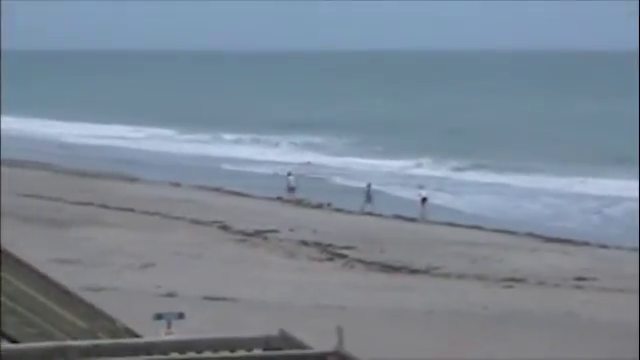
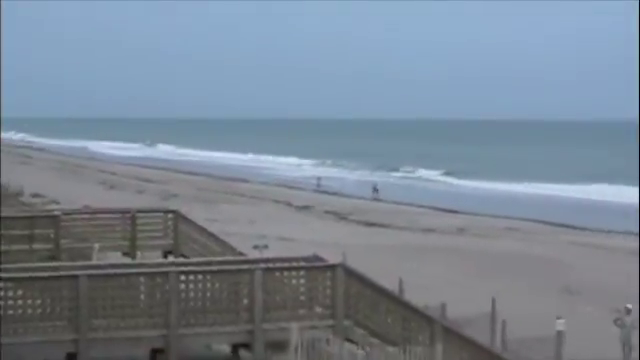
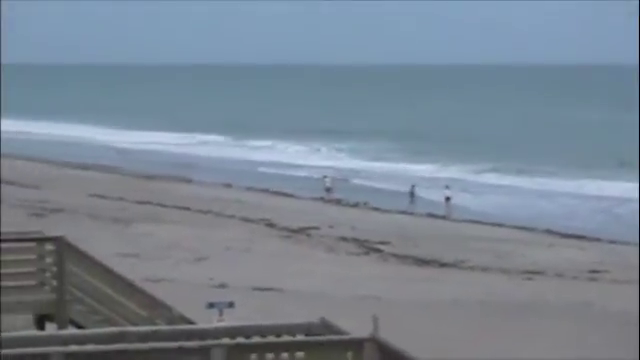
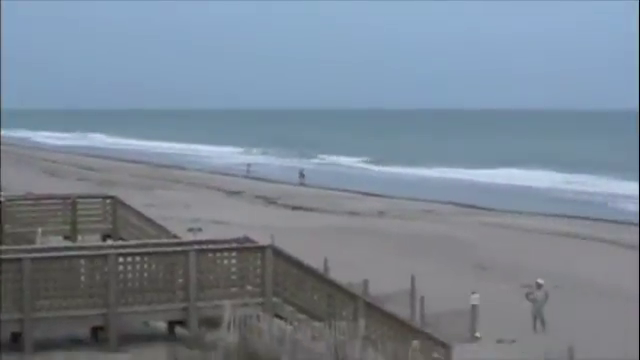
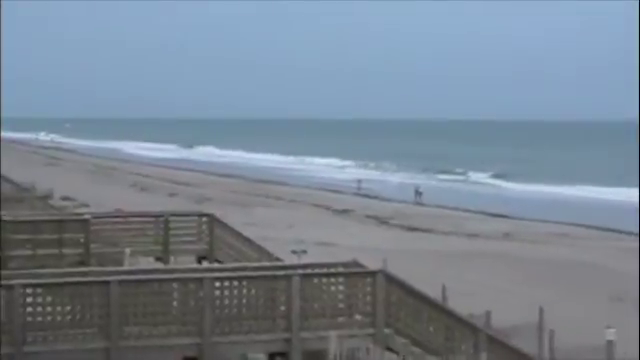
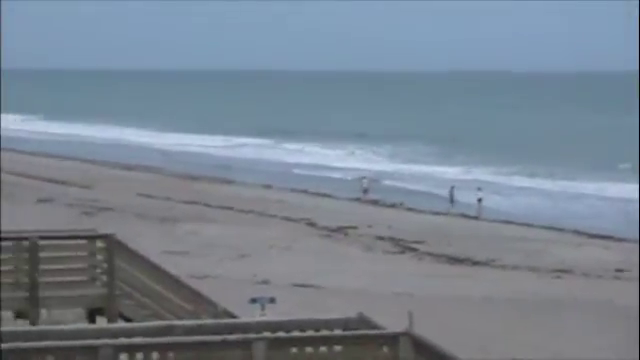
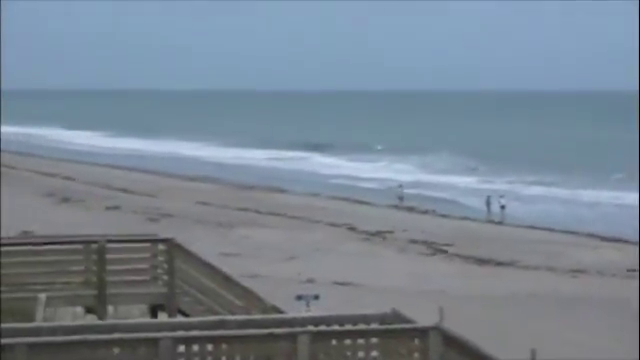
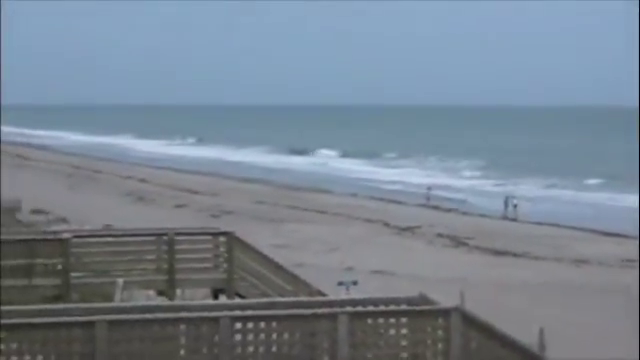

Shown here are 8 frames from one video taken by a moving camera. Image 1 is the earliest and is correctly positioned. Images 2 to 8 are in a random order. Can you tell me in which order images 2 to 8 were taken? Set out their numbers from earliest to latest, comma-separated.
3, 6, 7, 8, 5, 2, 4
